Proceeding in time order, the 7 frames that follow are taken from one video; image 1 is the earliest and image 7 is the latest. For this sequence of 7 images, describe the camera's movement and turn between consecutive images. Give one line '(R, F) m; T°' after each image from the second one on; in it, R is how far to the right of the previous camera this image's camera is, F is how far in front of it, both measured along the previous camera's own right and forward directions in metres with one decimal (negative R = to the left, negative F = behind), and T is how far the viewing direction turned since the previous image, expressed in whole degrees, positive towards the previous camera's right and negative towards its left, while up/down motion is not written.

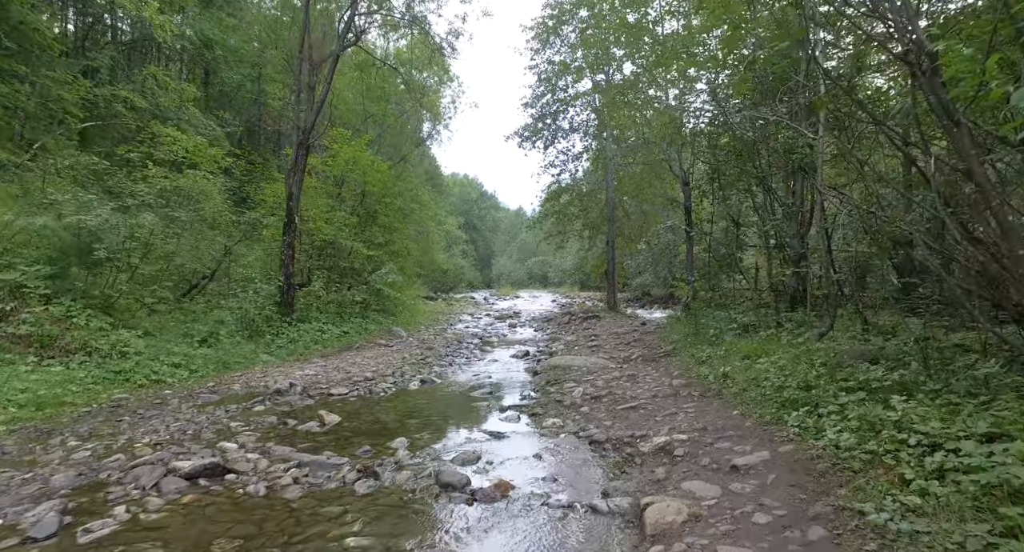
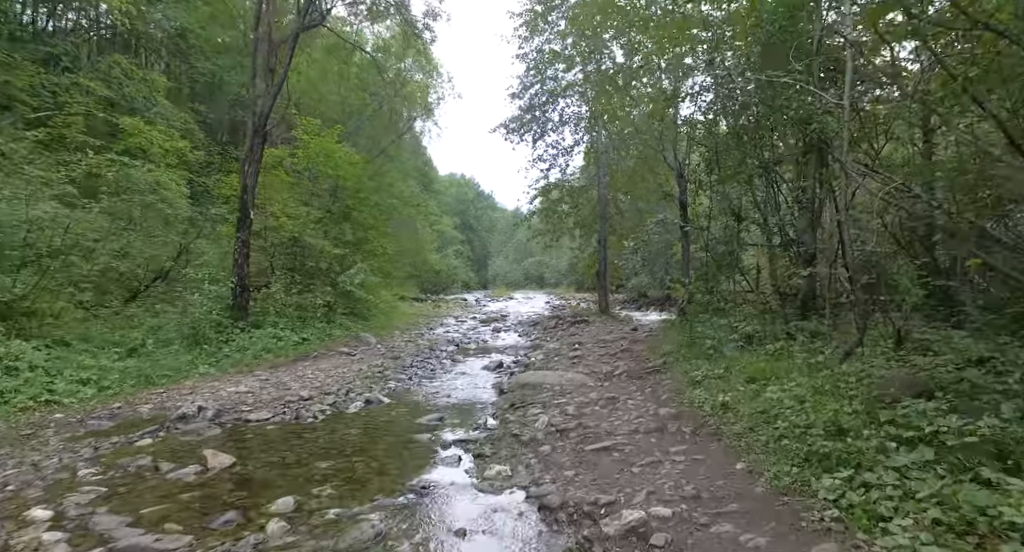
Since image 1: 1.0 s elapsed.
(+0.5, +1.2) m; 0°
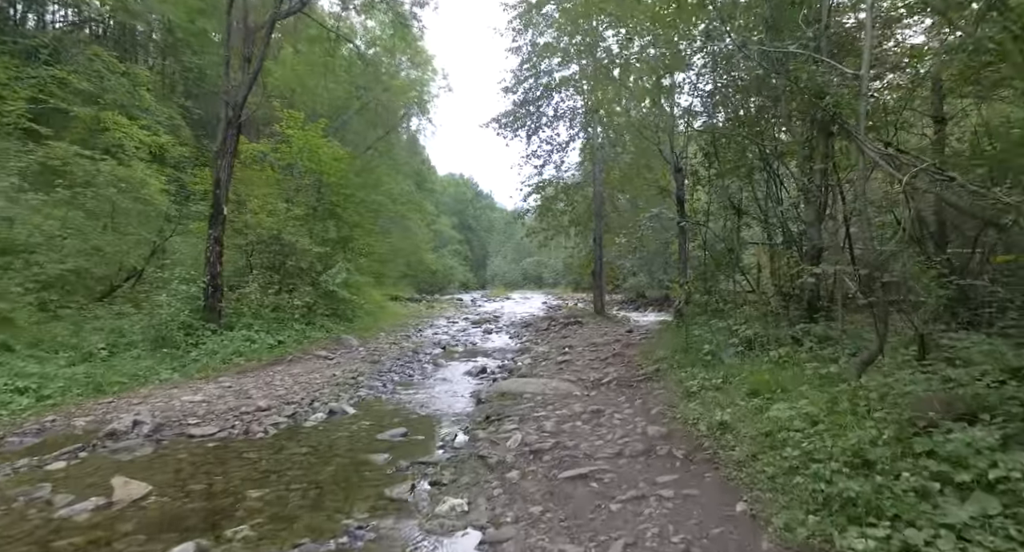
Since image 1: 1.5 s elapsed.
(+0.3, +0.6) m; 0°
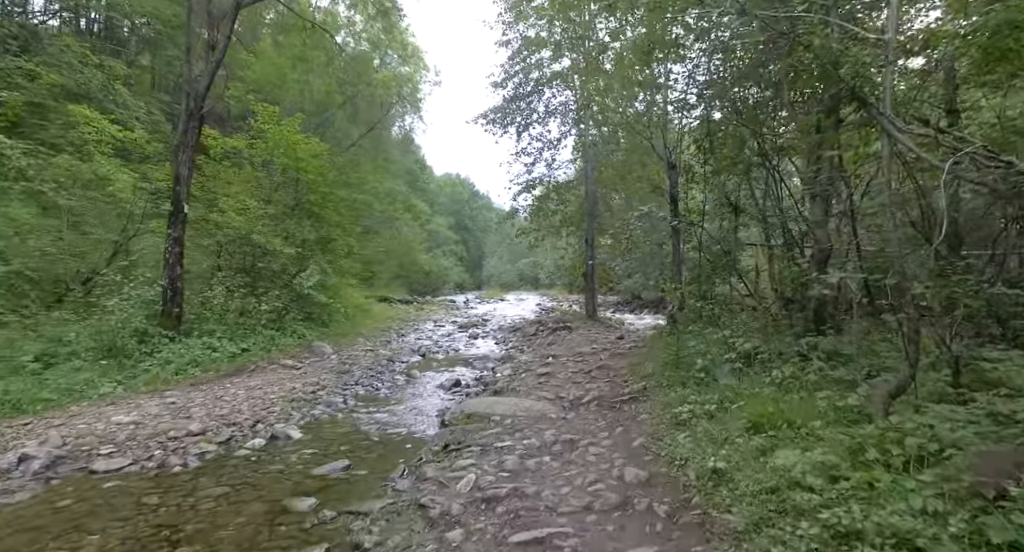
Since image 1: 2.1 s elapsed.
(+0.3, +0.8) m; 0°
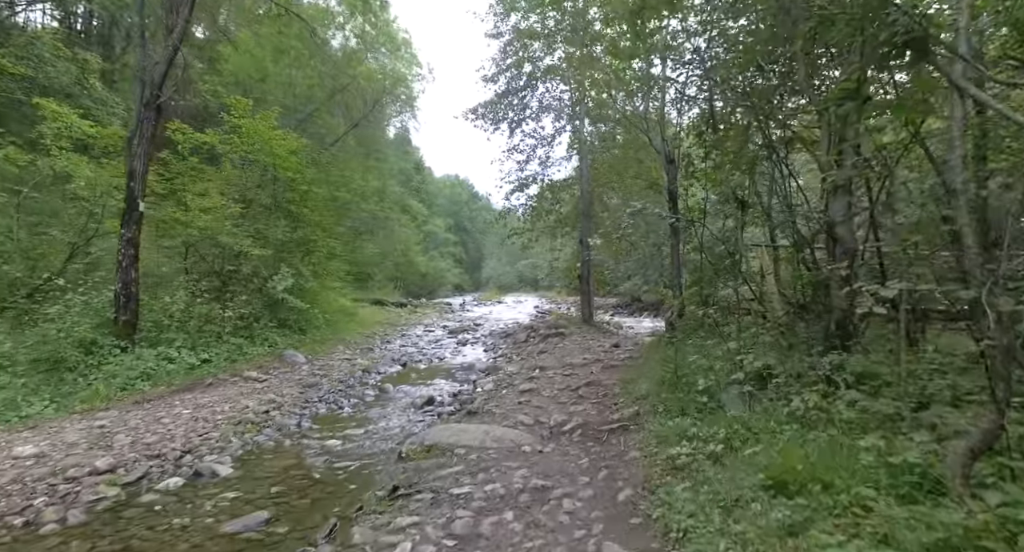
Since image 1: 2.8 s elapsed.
(+0.3, +0.9) m; 0°
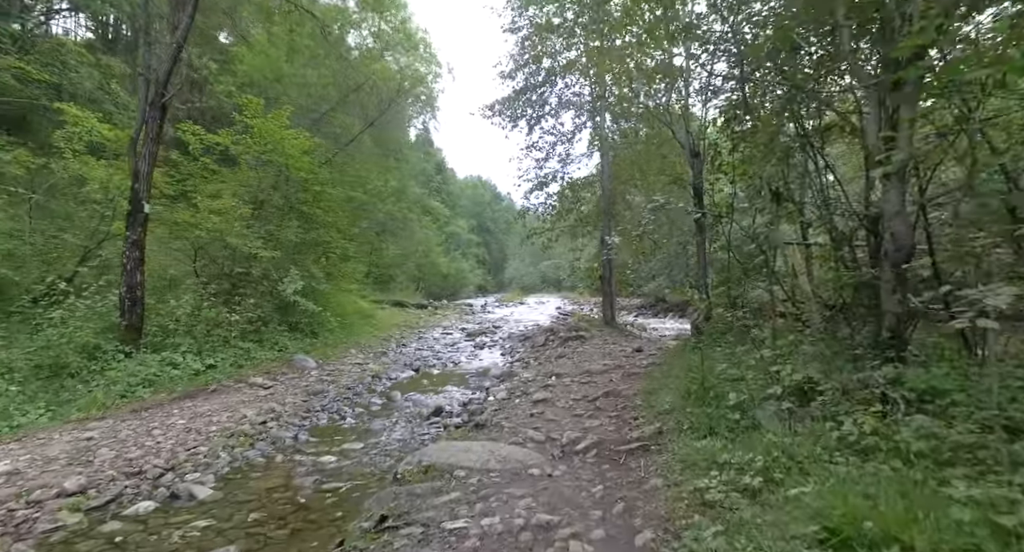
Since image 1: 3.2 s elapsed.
(+0.2, +0.5) m; -3°
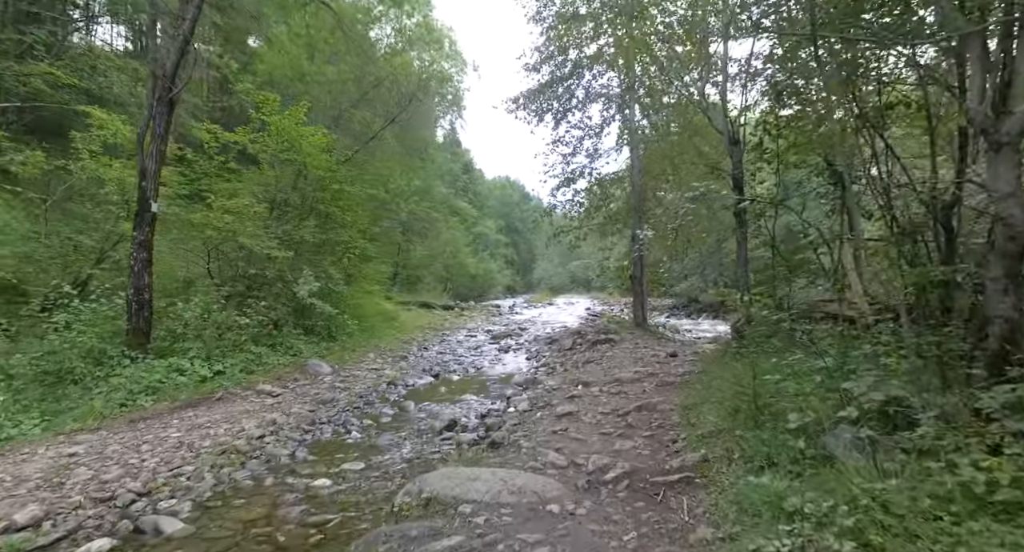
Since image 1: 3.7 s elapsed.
(+0.1, +0.7) m; -3°
